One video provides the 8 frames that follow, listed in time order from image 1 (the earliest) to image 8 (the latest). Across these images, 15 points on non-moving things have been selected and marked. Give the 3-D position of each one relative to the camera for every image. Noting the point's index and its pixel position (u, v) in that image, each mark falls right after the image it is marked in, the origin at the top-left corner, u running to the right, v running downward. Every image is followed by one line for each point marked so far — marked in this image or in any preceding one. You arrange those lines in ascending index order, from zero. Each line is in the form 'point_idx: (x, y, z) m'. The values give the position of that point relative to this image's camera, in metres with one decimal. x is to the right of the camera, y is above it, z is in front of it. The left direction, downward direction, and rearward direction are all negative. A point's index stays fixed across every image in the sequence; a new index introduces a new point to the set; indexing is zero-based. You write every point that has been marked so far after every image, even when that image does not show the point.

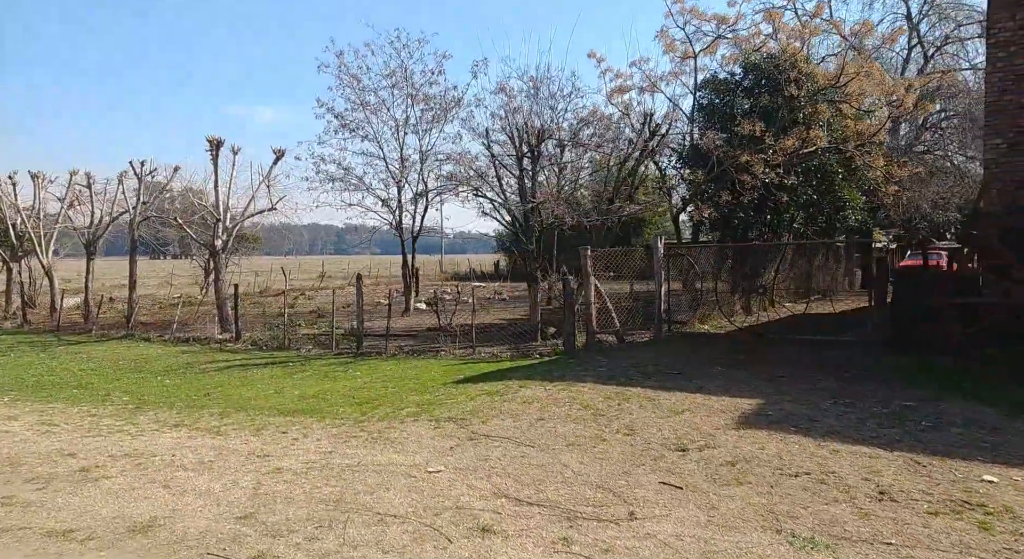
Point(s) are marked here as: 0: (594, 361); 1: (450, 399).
0: (+1.1, -1.0, +9.4) m
1: (-0.6, -1.2, +7.7) m
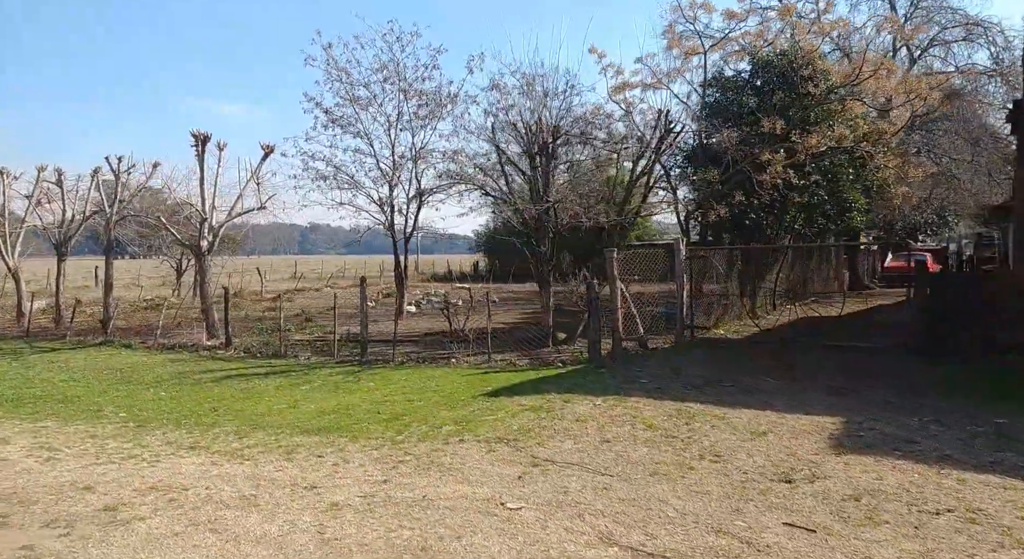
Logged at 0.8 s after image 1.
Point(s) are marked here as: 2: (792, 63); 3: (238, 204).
0: (+1.4, -1.1, +9.0) m
1: (-0.2, -1.3, +7.2) m
2: (+5.3, +4.1, +14.0) m
3: (-6.2, +1.8, +17.0) m
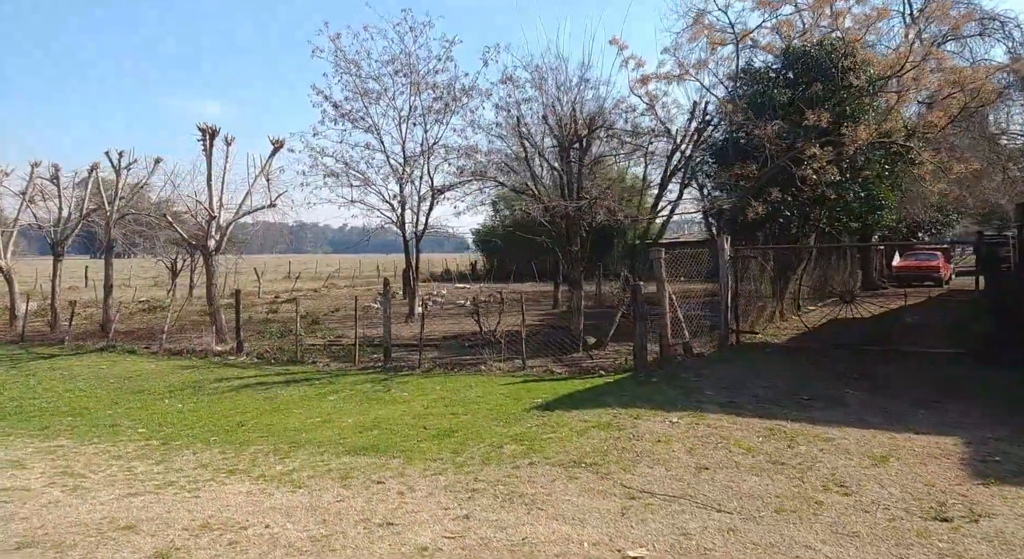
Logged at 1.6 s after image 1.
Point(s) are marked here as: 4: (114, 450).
0: (+2.0, -1.1, +8.4) m
1: (+0.4, -1.4, +6.6) m
2: (+5.8, +4.1, +13.5) m
3: (-5.8, +1.7, +16.3) m
4: (-3.7, -1.6, +7.0) m
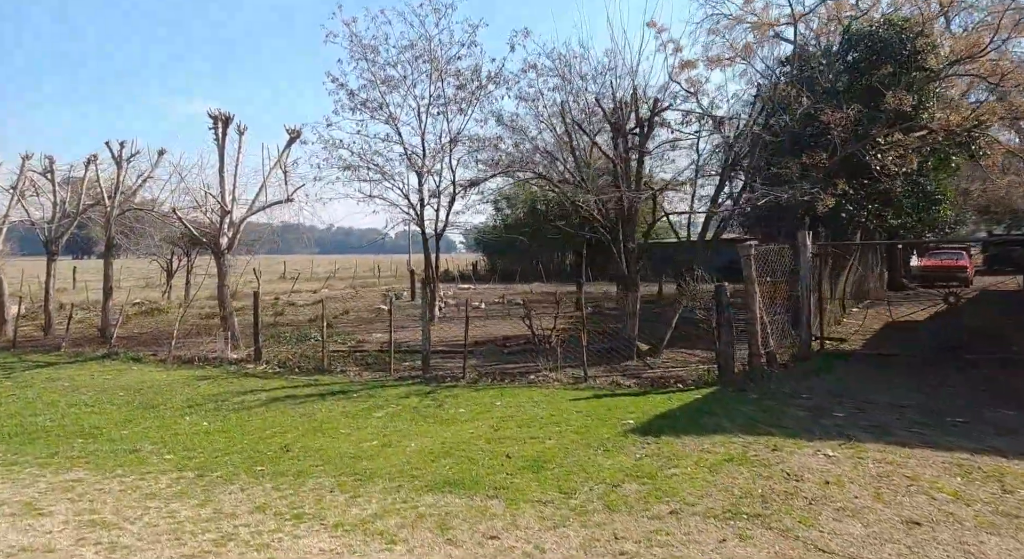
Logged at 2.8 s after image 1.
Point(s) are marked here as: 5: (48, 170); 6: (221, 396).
0: (+2.8, -1.2, +7.4) m
1: (+1.2, -1.4, +5.6) m
2: (+6.5, +4.1, +12.5) m
3: (-5.1, +1.7, +15.1) m
4: (-2.9, -1.6, +5.9) m
5: (-12.0, +2.8, +19.2) m
6: (-4.0, -1.6, +10.3) m
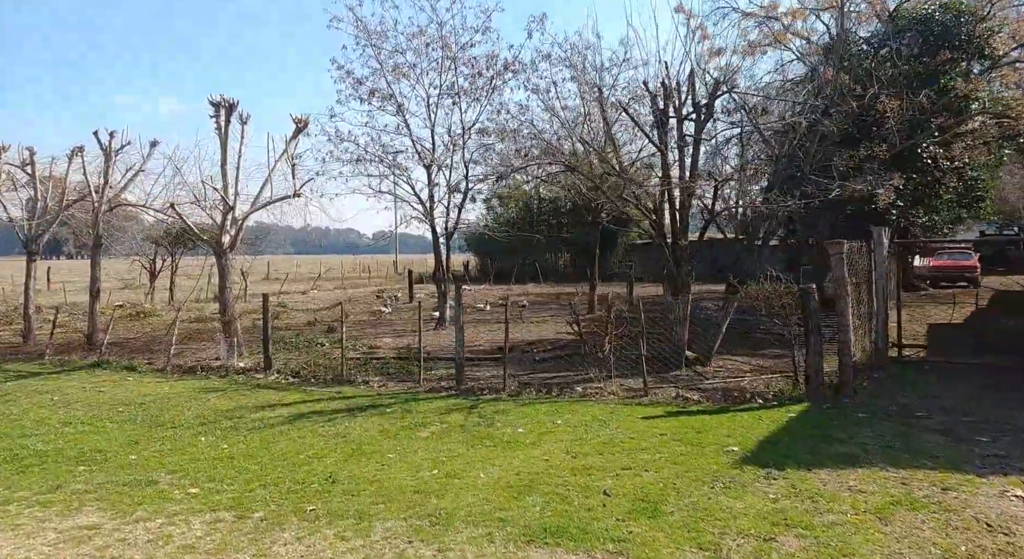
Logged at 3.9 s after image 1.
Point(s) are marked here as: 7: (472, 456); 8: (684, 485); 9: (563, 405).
0: (+3.4, -1.2, +6.5) m
1: (+1.9, -1.4, +4.7) m
2: (+7.0, +4.1, +11.8) m
3: (-4.6, +1.7, +14.0) m
4: (-2.2, -1.7, +4.9) m
5: (-11.6, +2.8, +17.9) m
6: (-3.4, -1.6, +9.2) m
7: (-0.4, -1.6, +6.7) m
8: (+1.2, -1.5, +5.3) m
9: (+0.6, -1.4, +8.5) m
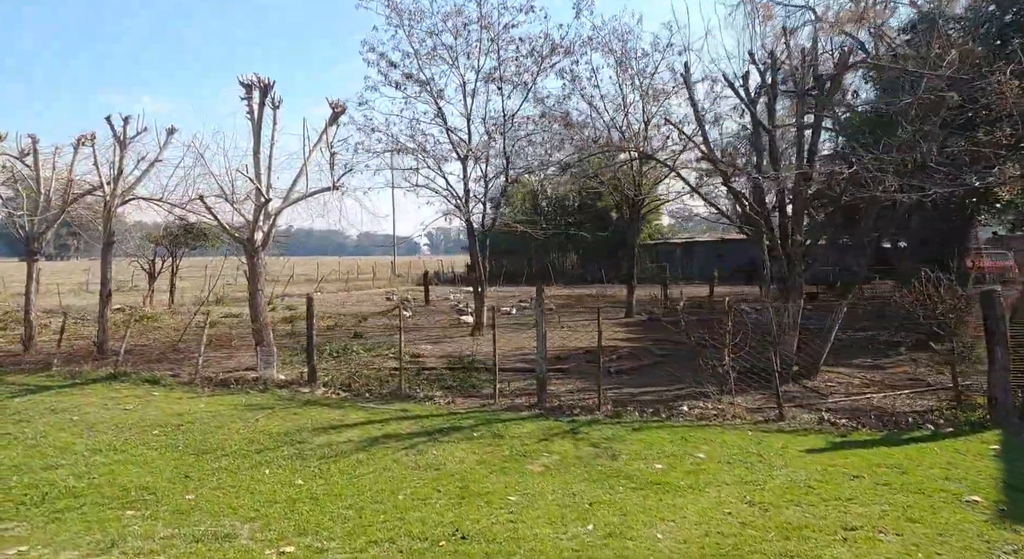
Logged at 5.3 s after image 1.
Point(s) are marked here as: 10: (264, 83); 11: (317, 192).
0: (+4.6, -1.2, +5.4) m
1: (+3.1, -1.4, +3.5) m
2: (+8.1, +4.0, +10.7) m
3: (-3.6, +1.7, +12.7) m
4: (-1.0, -1.7, +3.6) m
5: (-10.7, +2.8, +16.4) m
6: (-2.3, -1.7, +7.9) m
7: (+0.8, -1.6, +5.4) m
8: (+2.4, -1.5, +4.1) m
9: (+1.7, -1.5, +7.3) m
10: (-4.0, +3.1, +11.9) m
11: (-3.5, +1.5, +13.2) m
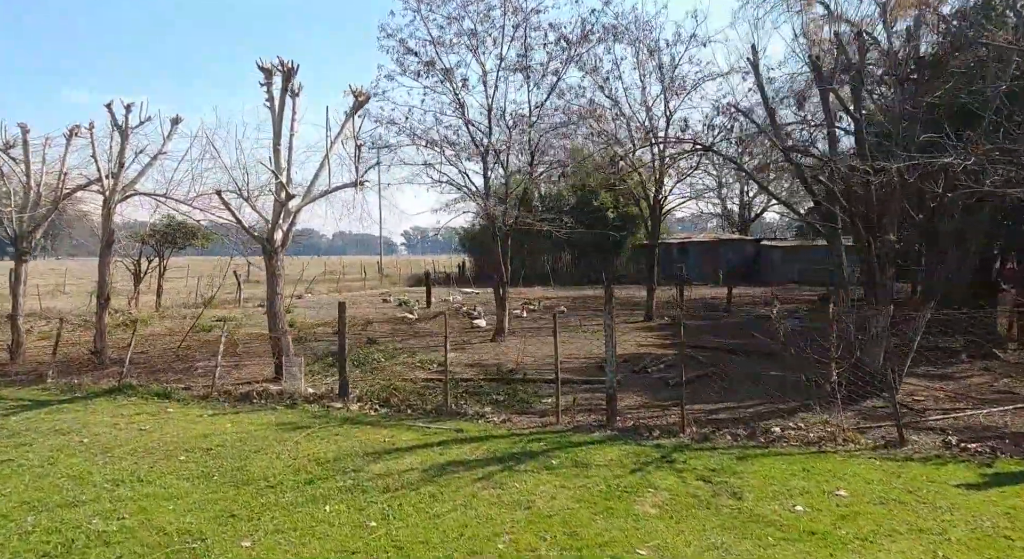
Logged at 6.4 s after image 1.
0: (+5.4, -1.3, +4.6) m
1: (+4.0, -1.5, +2.7) m
2: (+8.8, +3.9, +10.0) m
3: (-3.0, +1.6, +11.7) m
4: (-0.1, -1.8, +2.7) m
5: (-10.2, +2.7, +15.2) m
6: (-1.5, -1.7, +7.0) m
7: (+1.6, -1.7, +4.6) m
8: (+3.3, -1.6, +3.3) m
9: (+2.5, -1.5, +6.4) m
10: (-3.3, +3.1, +10.9) m
11: (-2.8, +1.5, +12.2) m
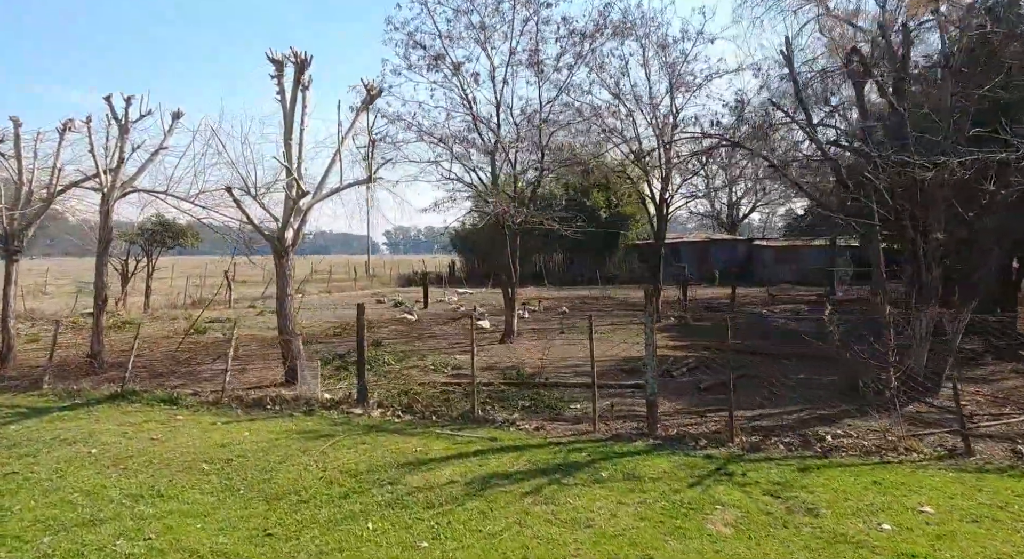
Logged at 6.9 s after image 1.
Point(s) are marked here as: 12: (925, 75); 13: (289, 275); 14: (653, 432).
0: (+5.9, -1.3, +4.4) m
1: (+4.5, -1.5, +2.4) m
2: (+9.1, +3.9, +9.9) m
3: (-2.7, +1.6, +11.3) m
4: (+0.4, -1.8, +2.3) m
5: (-9.9, +2.7, +14.6) m
6: (-1.1, -1.7, +6.6) m
7: (+2.1, -1.7, +4.2) m
8: (+3.8, -1.6, +3.0) m
9: (+2.9, -1.6, +6.1) m
10: (-3.0, +3.0, +10.5) m
11: (-2.6, +1.5, +11.7) m
12: (+4.8, +2.4, +8.6) m
13: (-3.3, +0.1, +11.0) m
14: (+1.5, -1.5, +7.5) m
